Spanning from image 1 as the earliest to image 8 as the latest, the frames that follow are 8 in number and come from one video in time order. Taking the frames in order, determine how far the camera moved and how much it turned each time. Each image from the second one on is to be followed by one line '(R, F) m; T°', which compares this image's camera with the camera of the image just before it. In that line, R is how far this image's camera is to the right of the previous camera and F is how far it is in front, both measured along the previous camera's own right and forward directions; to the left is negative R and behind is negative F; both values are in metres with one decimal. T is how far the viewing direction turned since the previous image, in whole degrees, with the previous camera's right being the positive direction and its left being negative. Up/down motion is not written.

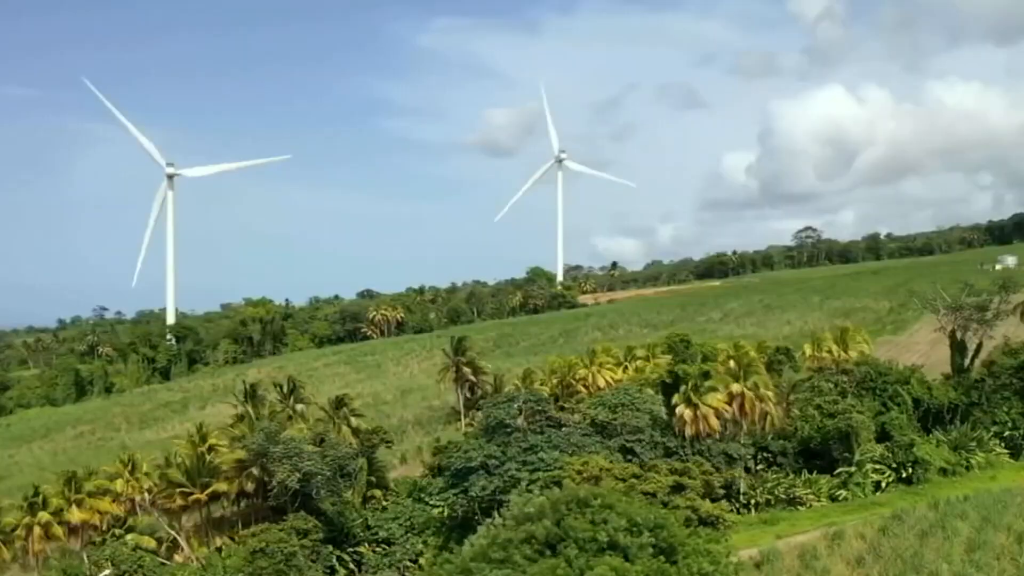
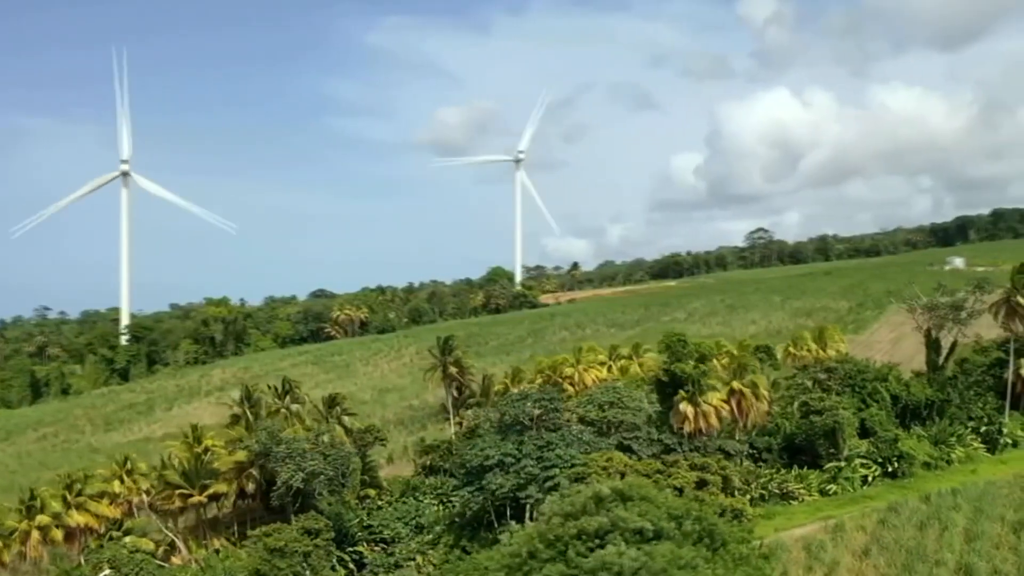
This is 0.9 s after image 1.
(-2.9, -0.4) m; +3°
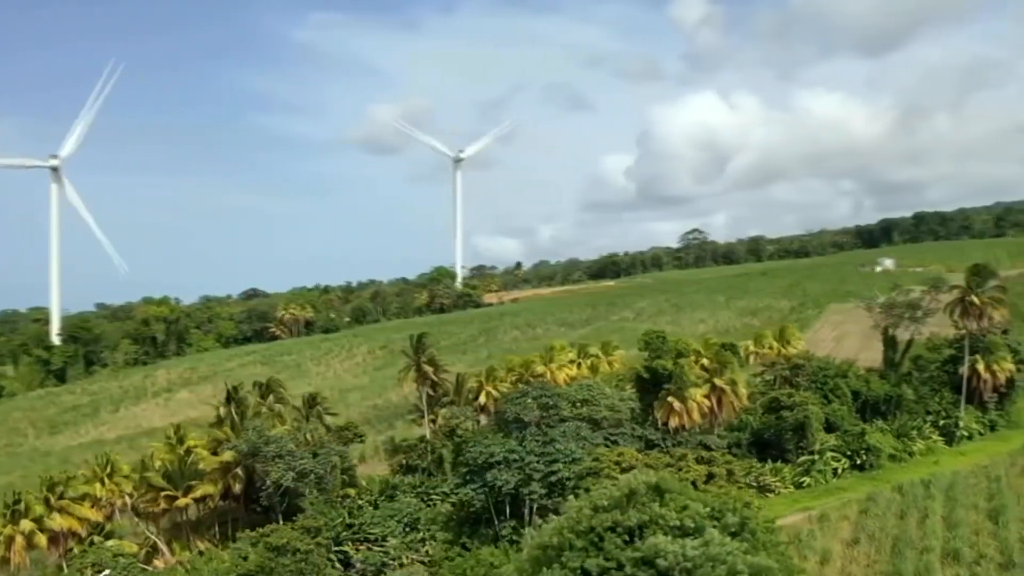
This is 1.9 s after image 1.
(-3.3, -0.4) m; +4°
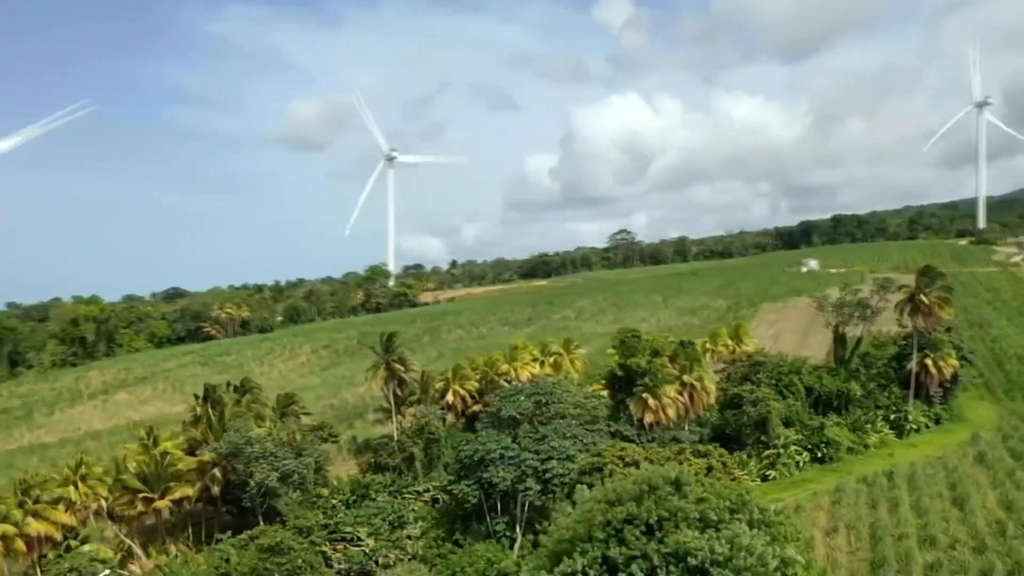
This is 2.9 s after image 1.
(-3.3, -0.5) m; +5°
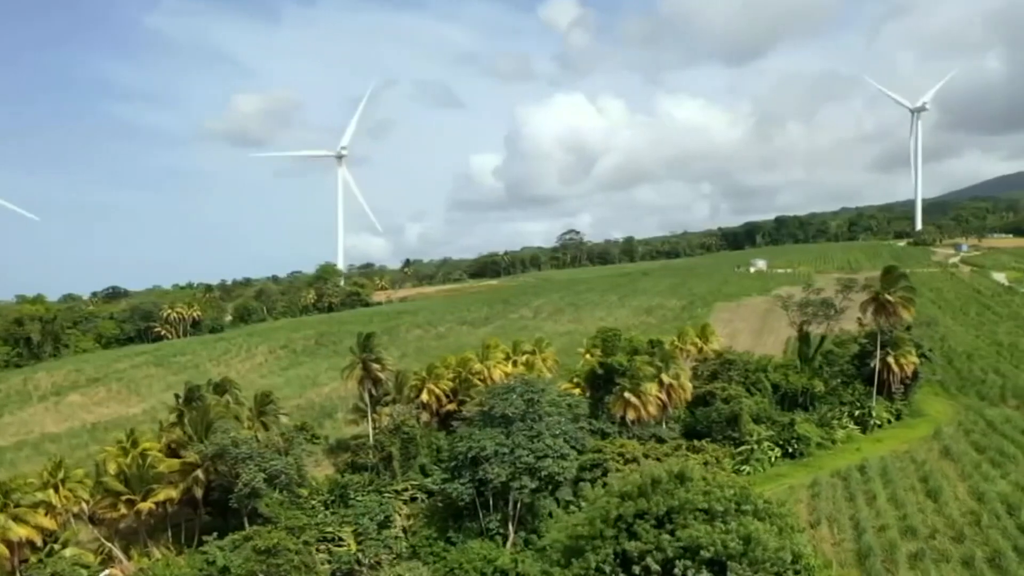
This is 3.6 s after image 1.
(-2.4, -0.4) m; +3°
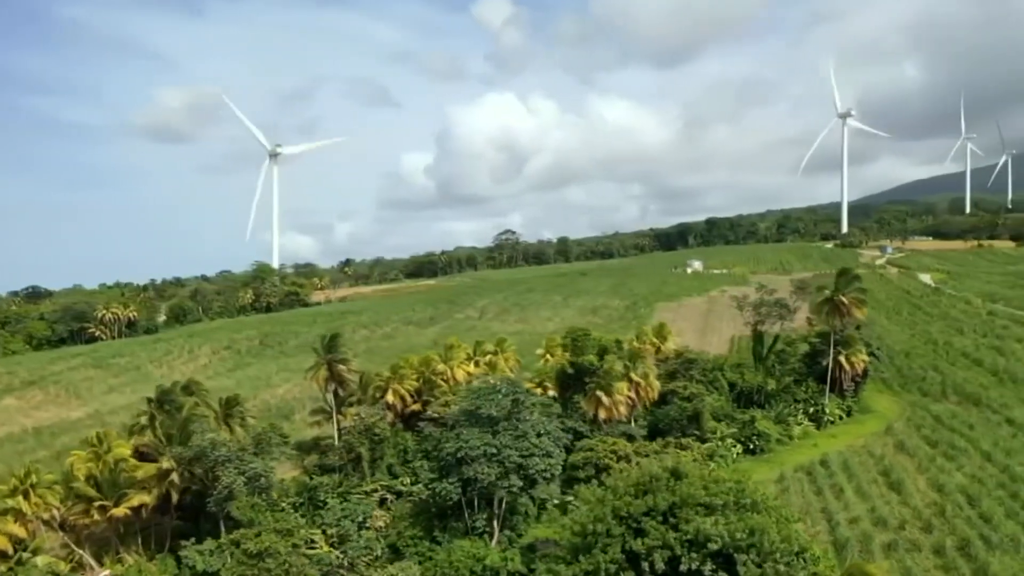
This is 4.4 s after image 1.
(-2.7, -0.4) m; +4°
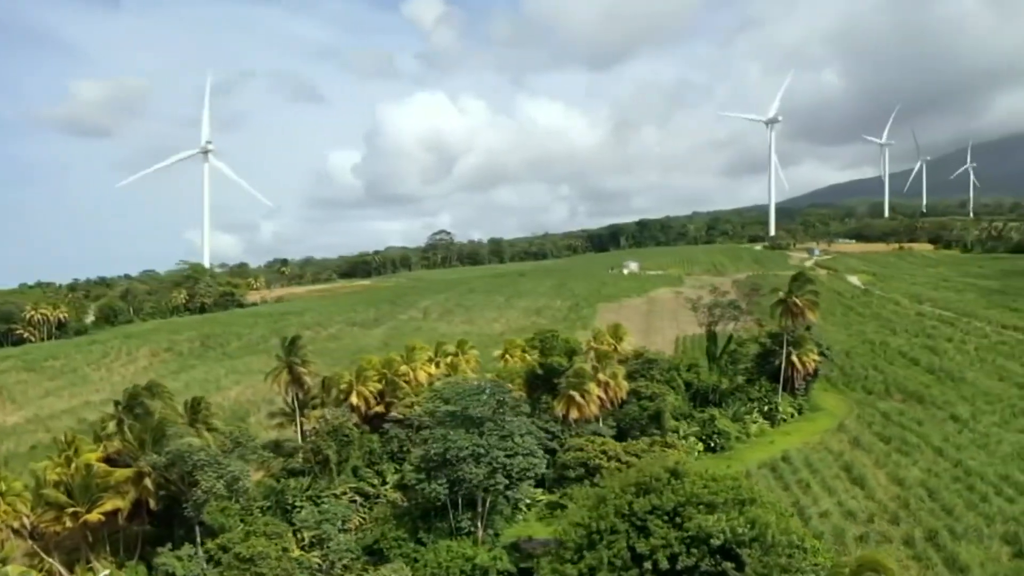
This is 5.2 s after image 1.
(-2.8, -0.5) m; +4°
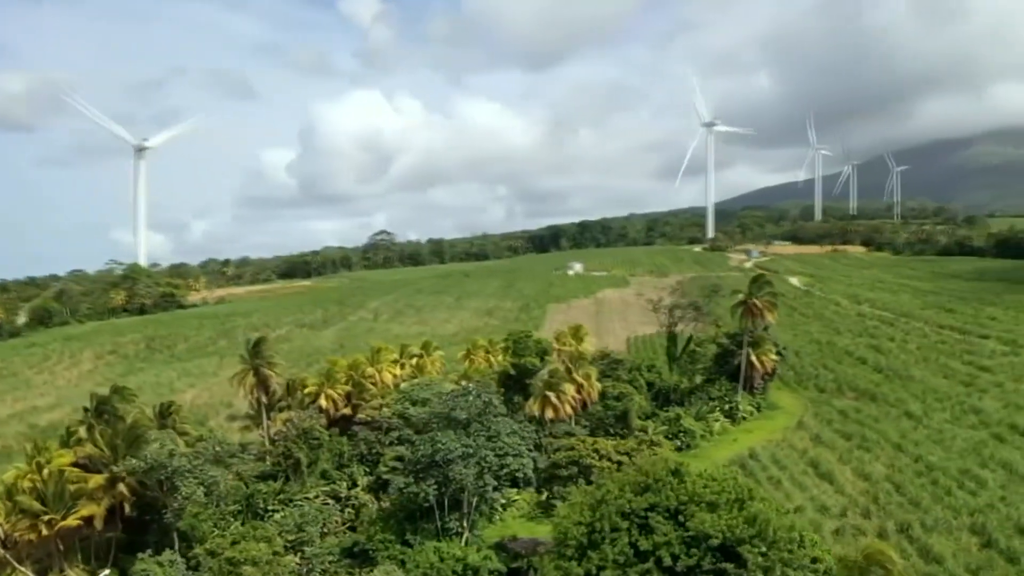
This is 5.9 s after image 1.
(-2.5, -0.4) m; +4°
